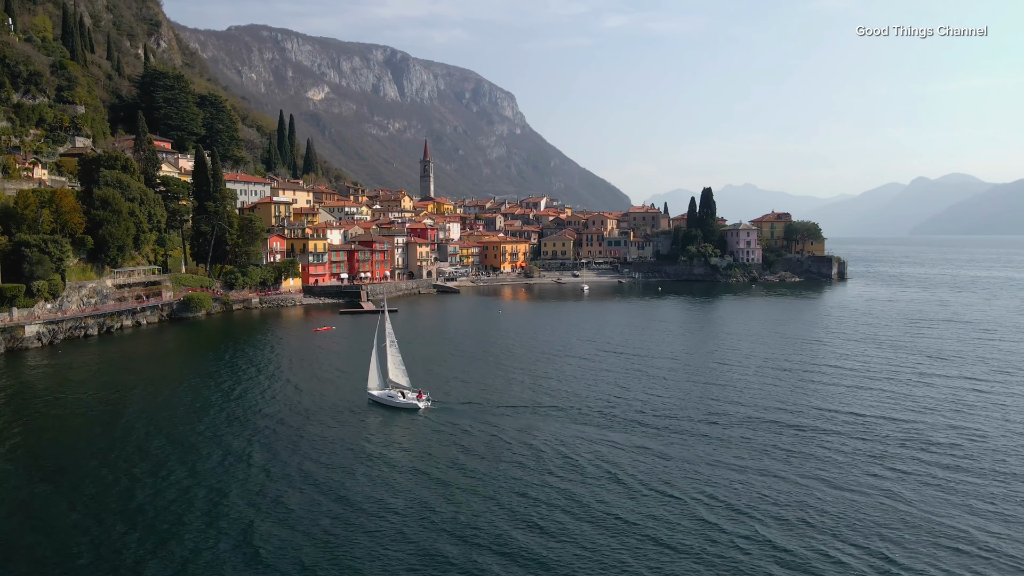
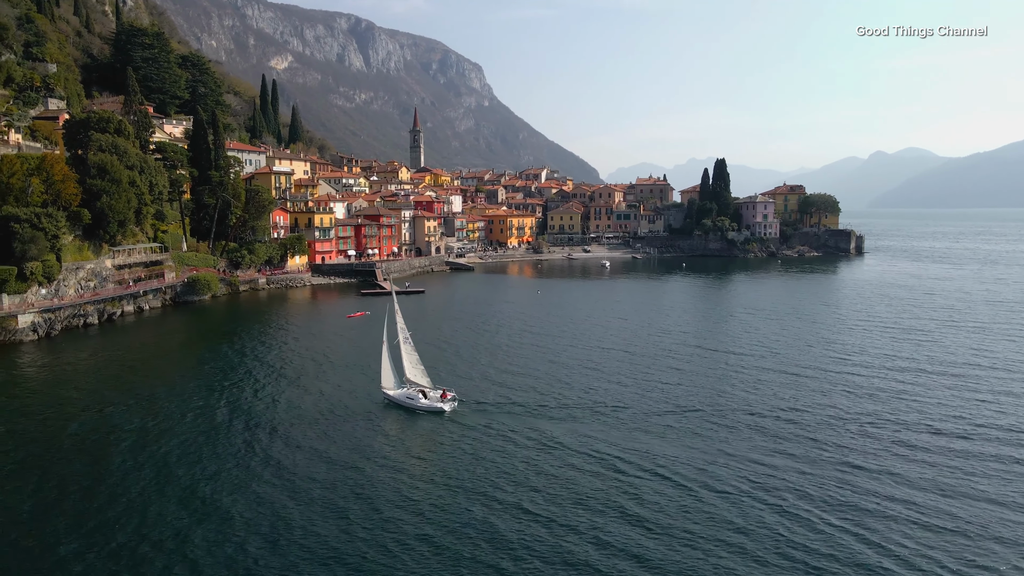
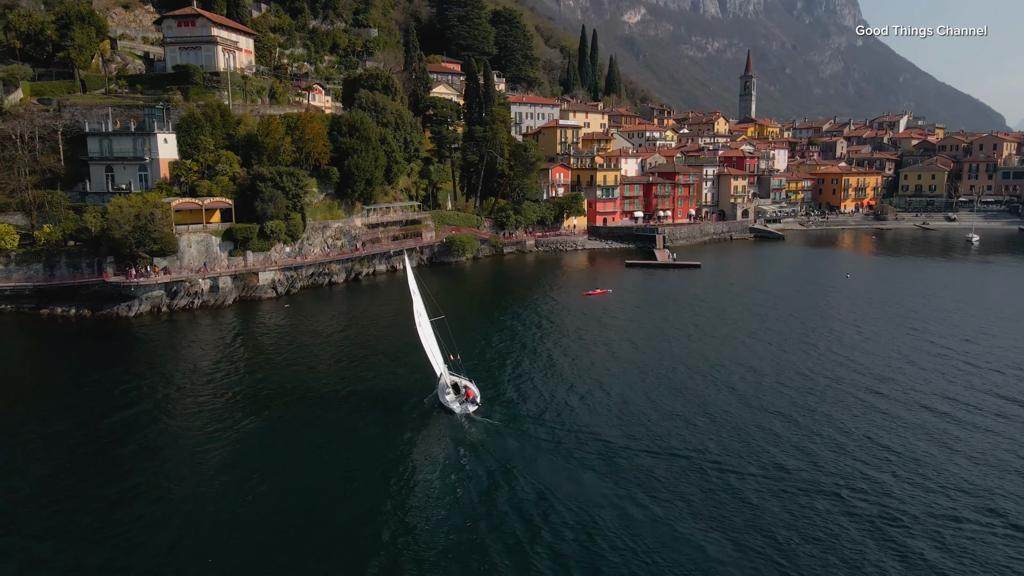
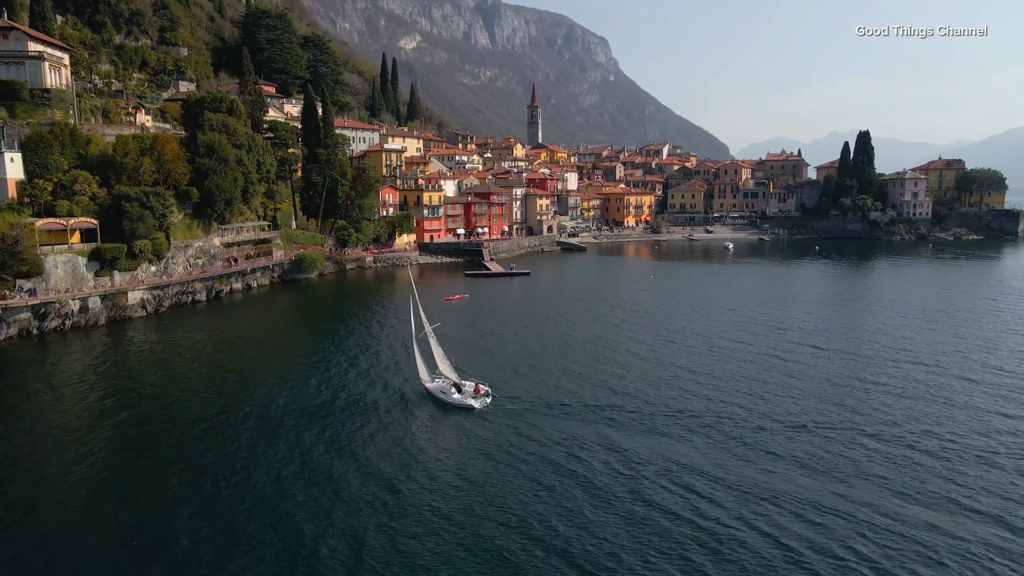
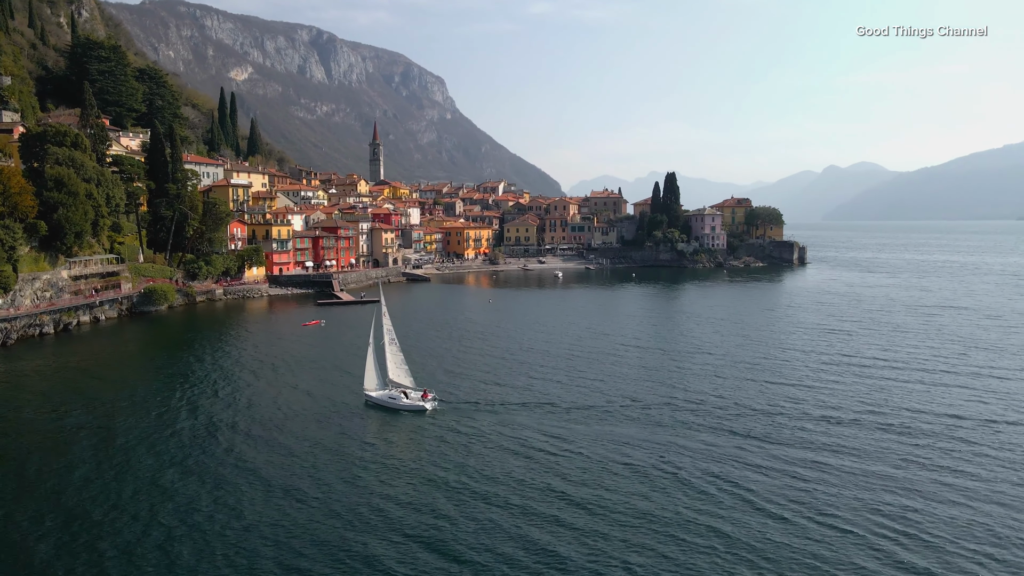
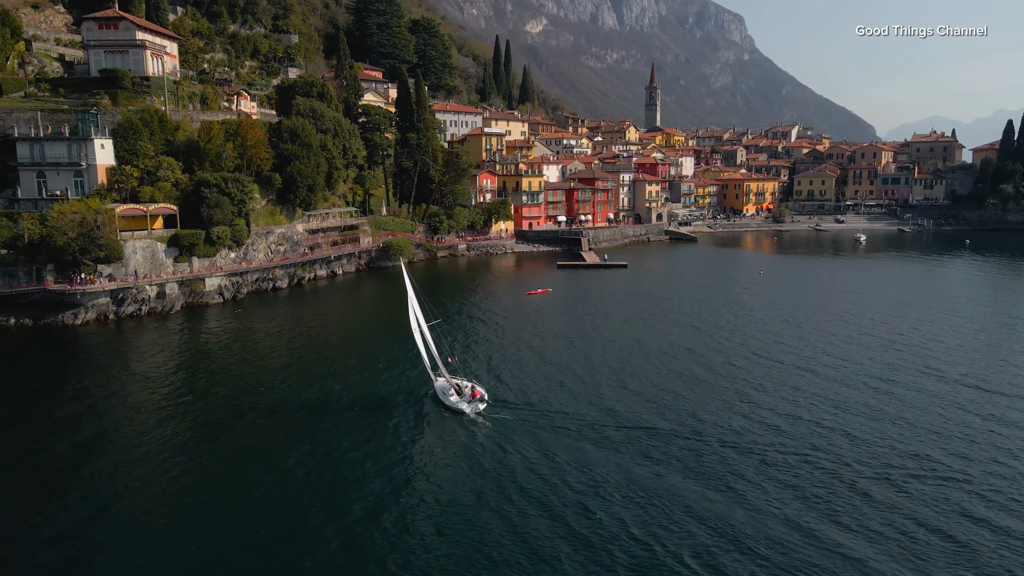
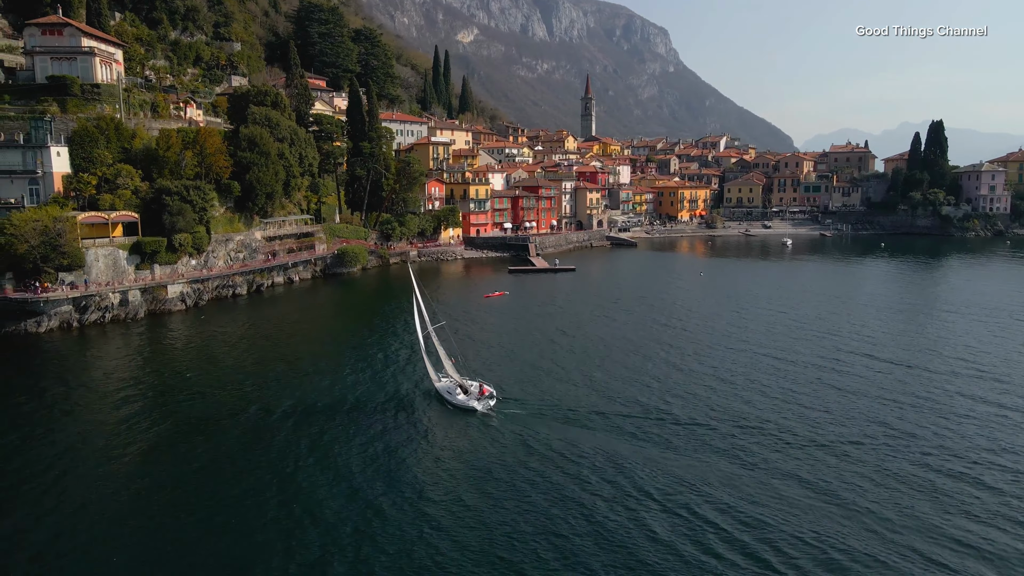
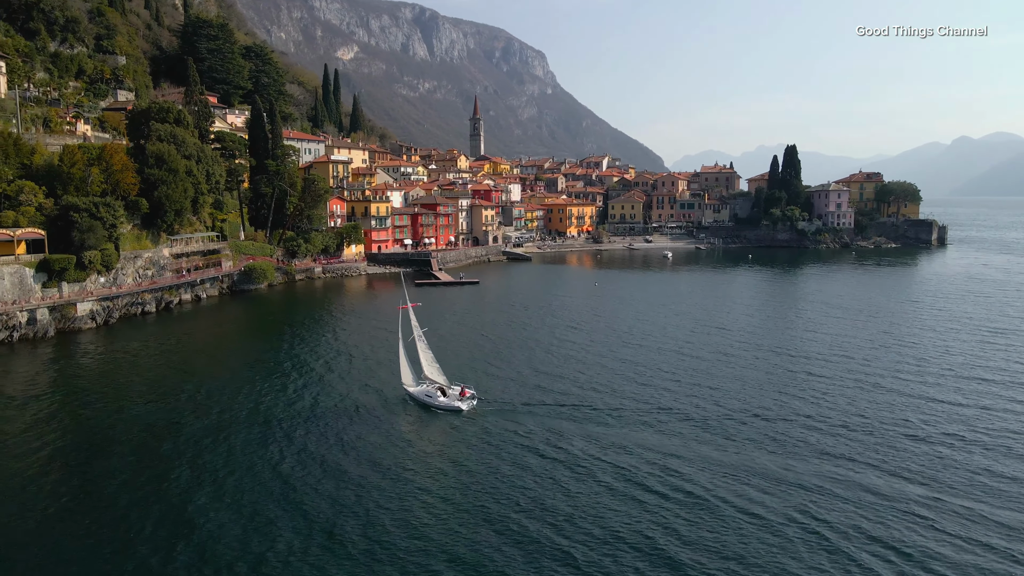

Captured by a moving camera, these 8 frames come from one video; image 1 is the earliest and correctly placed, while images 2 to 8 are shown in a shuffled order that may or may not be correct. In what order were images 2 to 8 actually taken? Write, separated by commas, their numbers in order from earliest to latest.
5, 2, 8, 4, 7, 6, 3
